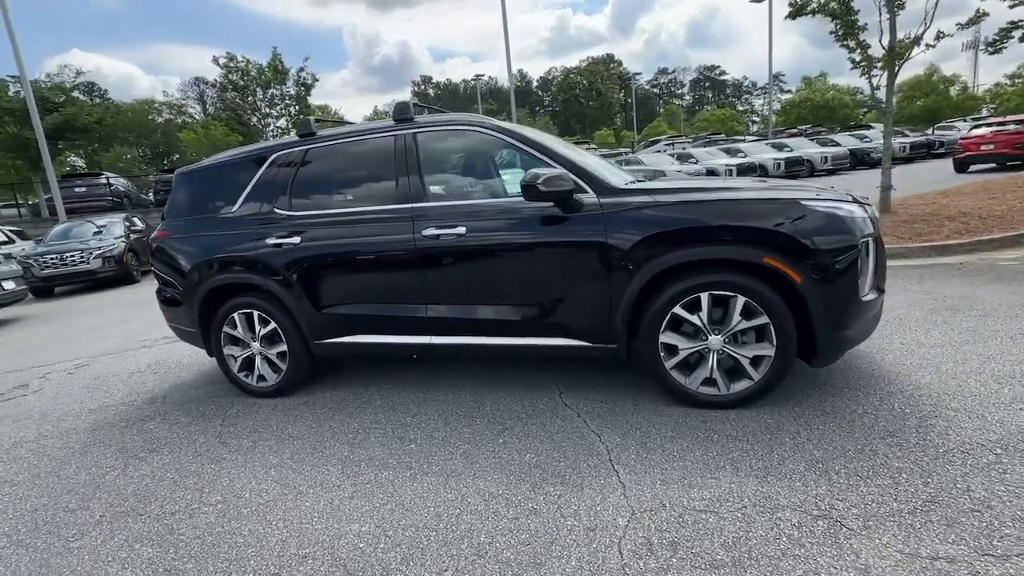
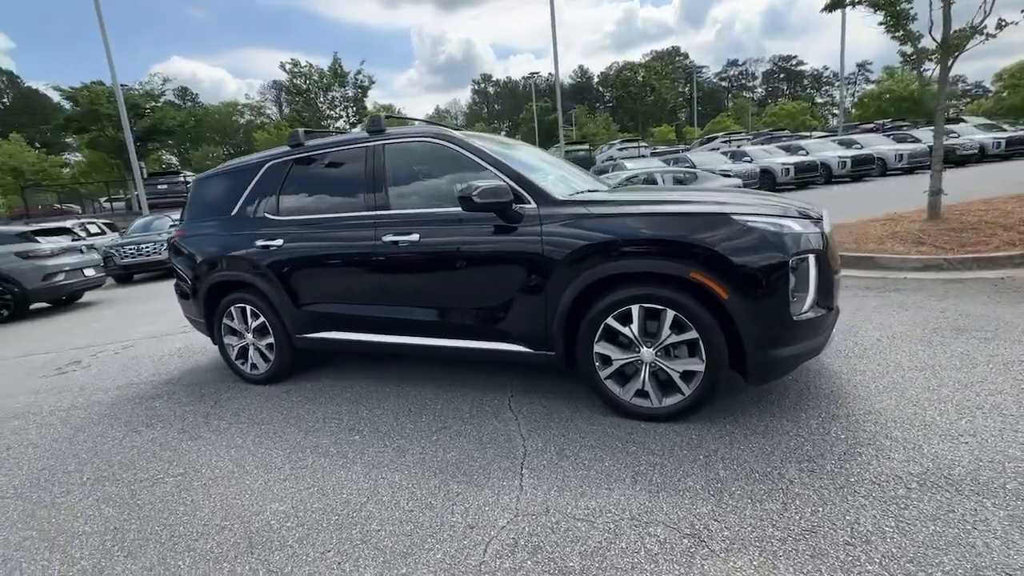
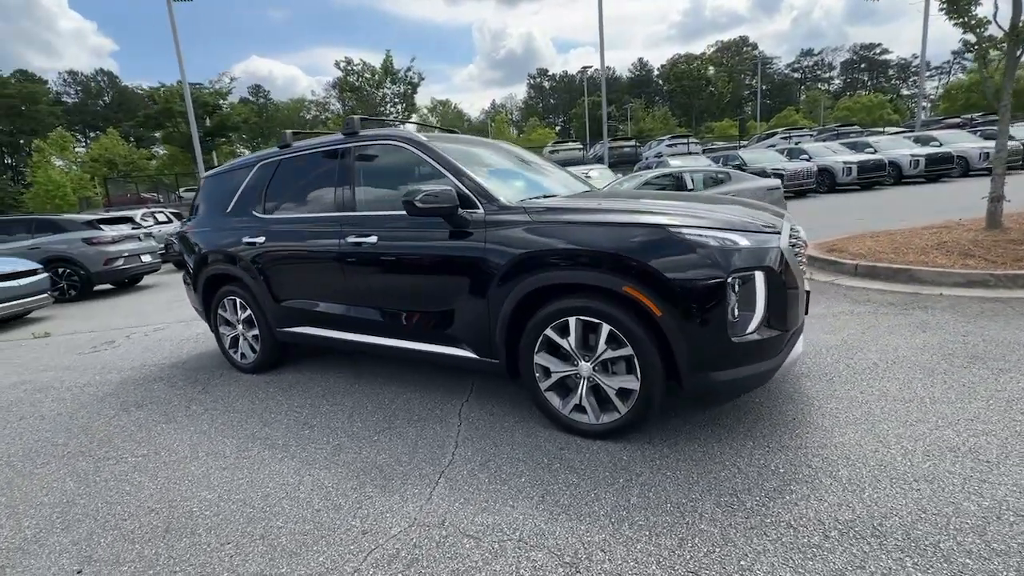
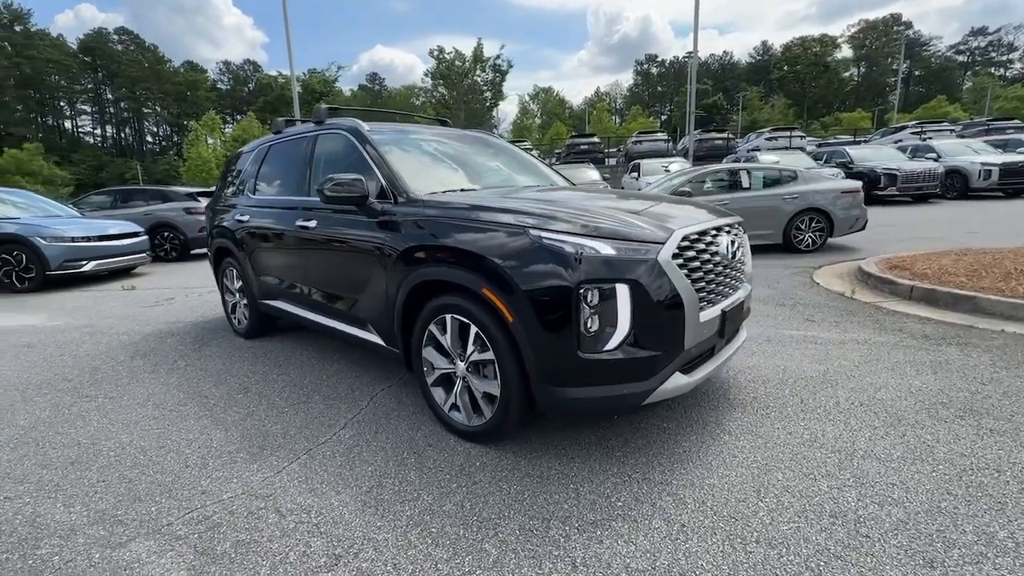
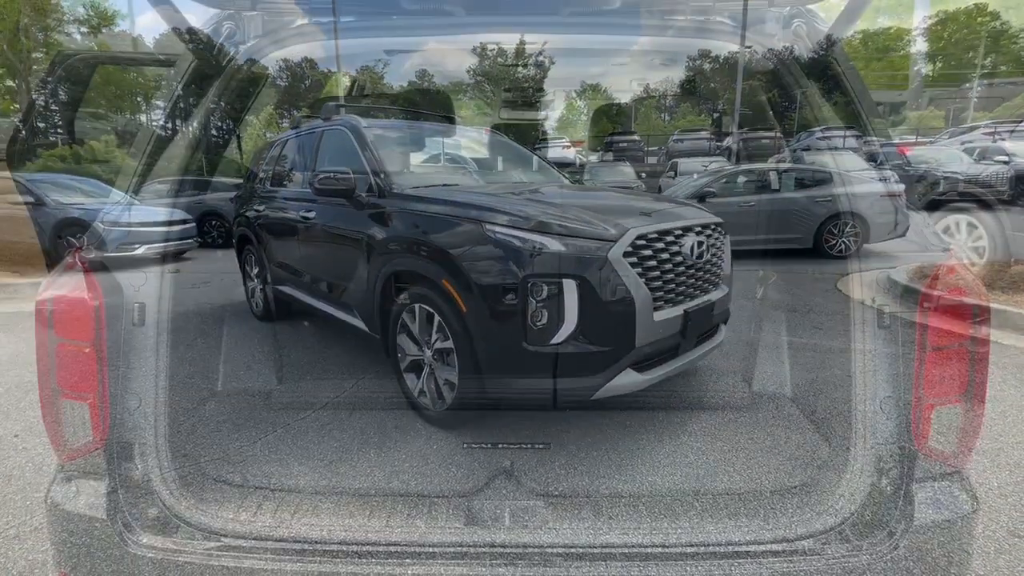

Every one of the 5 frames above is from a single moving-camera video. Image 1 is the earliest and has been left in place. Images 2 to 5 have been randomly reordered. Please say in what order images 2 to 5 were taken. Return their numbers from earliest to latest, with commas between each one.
2, 3, 4, 5
